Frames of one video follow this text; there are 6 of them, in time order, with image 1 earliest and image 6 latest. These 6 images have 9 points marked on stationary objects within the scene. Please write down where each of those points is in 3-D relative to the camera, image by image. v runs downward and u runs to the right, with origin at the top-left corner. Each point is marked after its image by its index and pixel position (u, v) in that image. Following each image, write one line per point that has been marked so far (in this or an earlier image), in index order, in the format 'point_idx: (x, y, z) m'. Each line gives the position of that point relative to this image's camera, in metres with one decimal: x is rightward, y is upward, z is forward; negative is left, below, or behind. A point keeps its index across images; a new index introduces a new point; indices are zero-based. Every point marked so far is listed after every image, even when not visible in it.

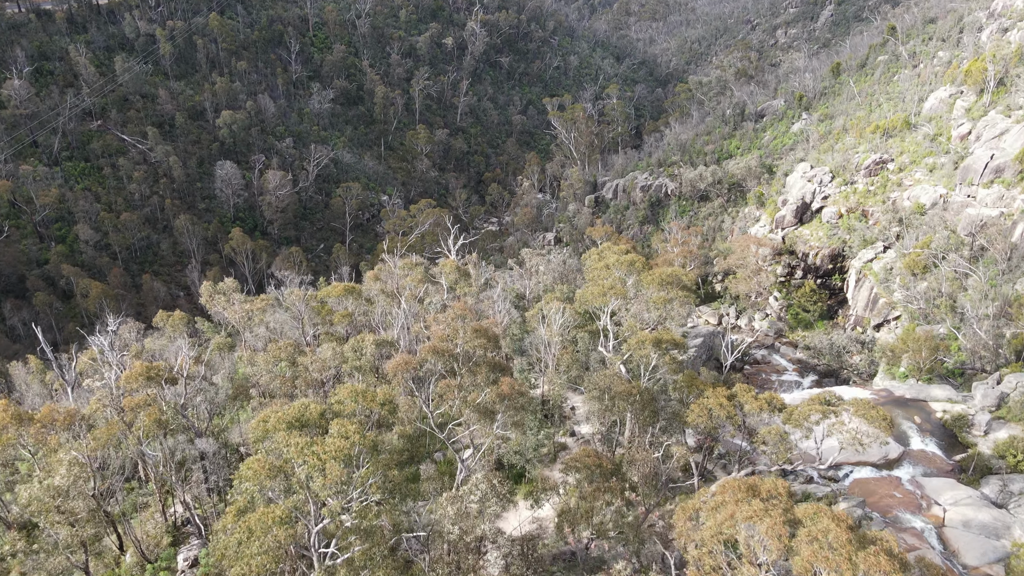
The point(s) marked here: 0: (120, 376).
0: (-8.7, -2.0, +16.0) m
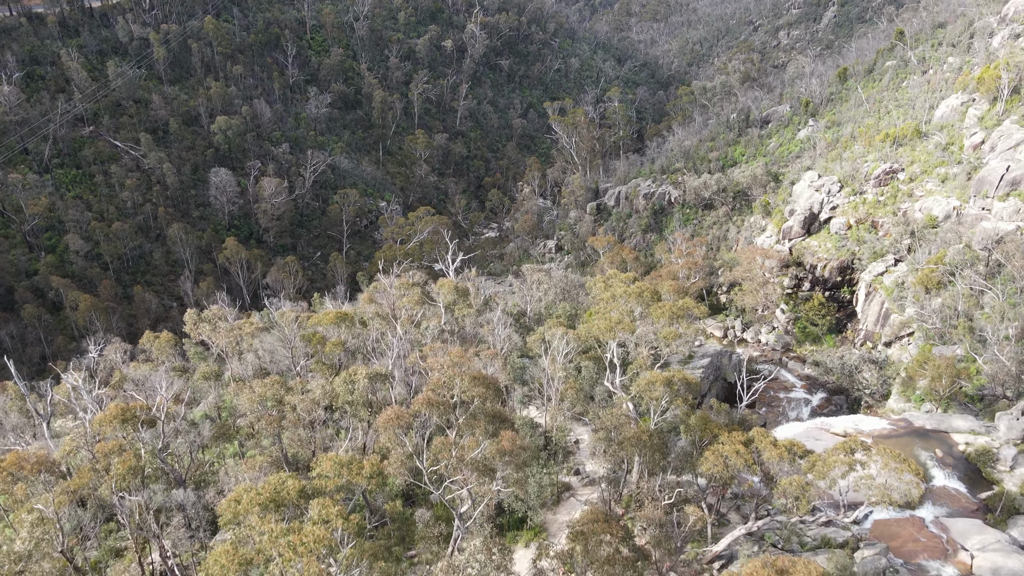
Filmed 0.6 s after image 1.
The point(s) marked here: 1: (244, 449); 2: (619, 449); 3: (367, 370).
0: (-8.6, -2.7, +15.0) m
1: (-6.5, -4.0, +17.7) m
2: (+2.3, -3.4, +15.4) m
3: (-3.6, -2.1, +18.2) m
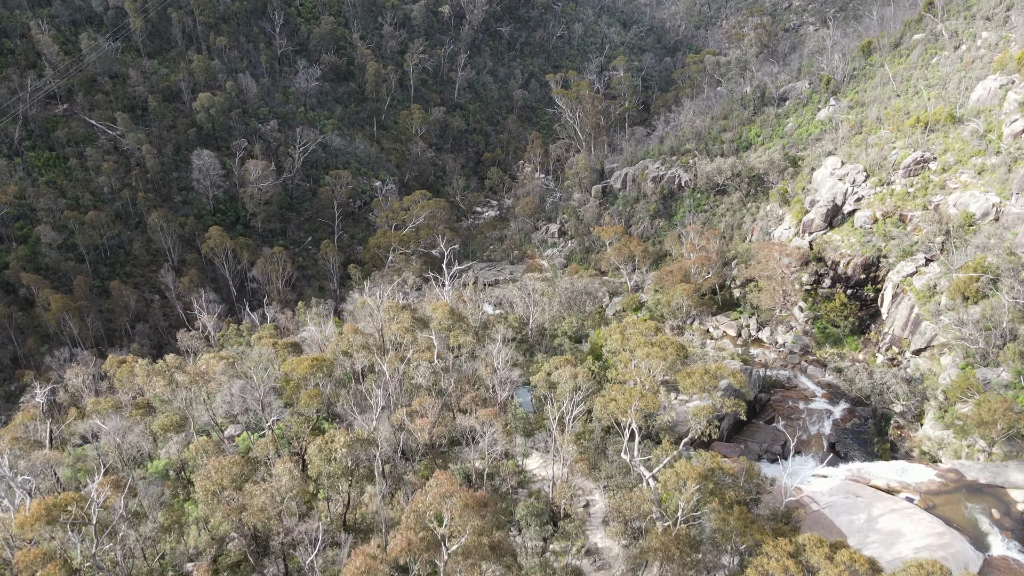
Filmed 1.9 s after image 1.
0: (-8.6, -3.9, +12.6) m
1: (-6.5, -5.1, +15.3) m
2: (+2.3, -4.6, +13.0) m
3: (-3.6, -3.2, +15.8) m
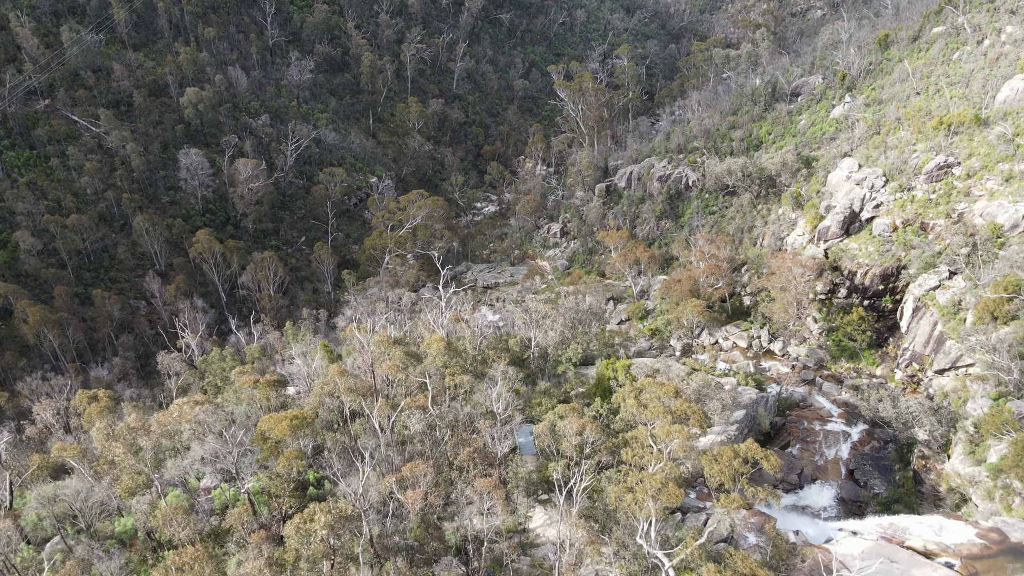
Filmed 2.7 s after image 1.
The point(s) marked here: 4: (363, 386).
0: (-8.6, -5.1, +11.0) m
1: (-6.5, -6.1, +13.7) m
2: (+2.3, -5.8, +11.4) m
3: (-3.5, -4.3, +14.1) m
4: (-4.0, -2.6, +19.4) m
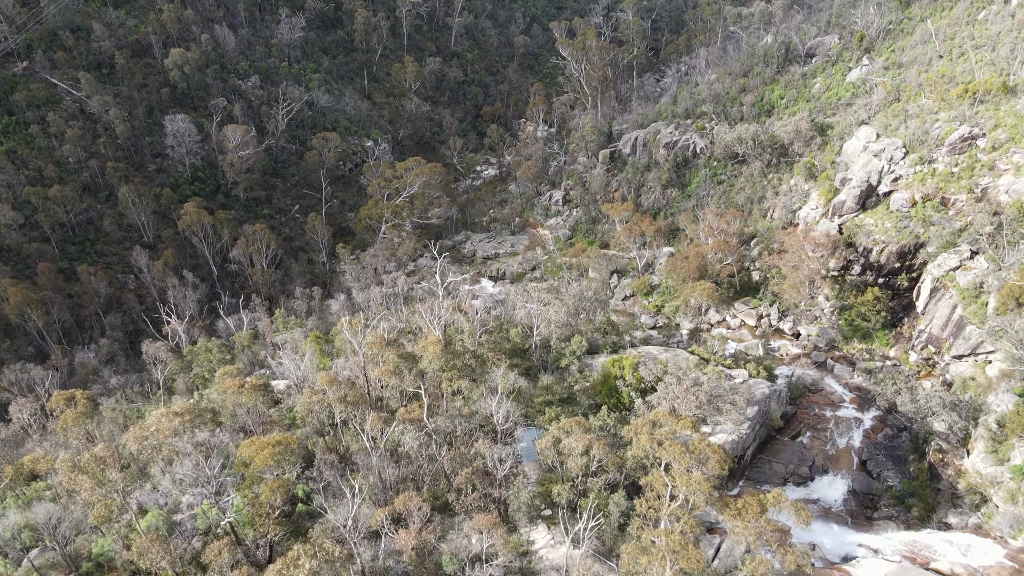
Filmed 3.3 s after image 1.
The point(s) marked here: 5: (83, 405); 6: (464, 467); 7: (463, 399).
0: (-8.5, -5.6, +9.9) m
1: (-6.5, -6.5, +12.7) m
2: (+2.4, -6.3, +10.4) m
3: (-3.5, -4.6, +13.1) m
4: (-4.0, -2.6, +18.2) m
5: (-11.7, -3.2, +19.8) m
6: (-1.0, -3.9, +15.9) m
7: (-1.2, -2.8, +18.6) m
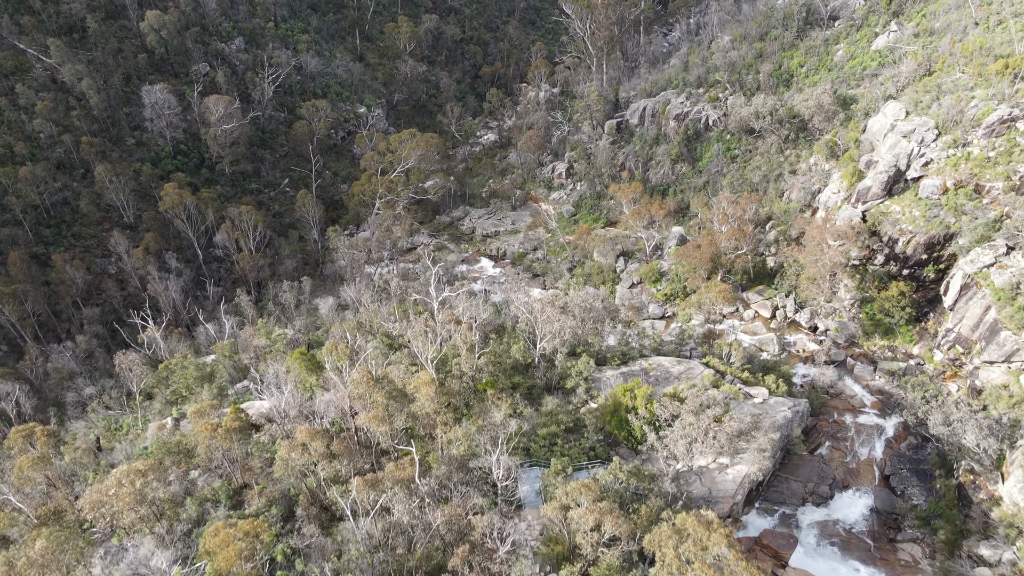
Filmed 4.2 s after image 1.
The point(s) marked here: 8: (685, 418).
0: (-8.5, -7.1, +8.3) m
1: (-6.4, -7.8, +11.2) m
2: (+2.4, -7.7, +8.8) m
3: (-3.5, -5.8, +11.4) m
4: (-3.9, -3.4, +16.3) m
5: (-11.7, -4.0, +18.0) m
6: (-1.0, -4.9, +14.2) m
7: (-1.2, -3.6, +16.7) m
8: (+4.5, -3.3, +18.8) m
